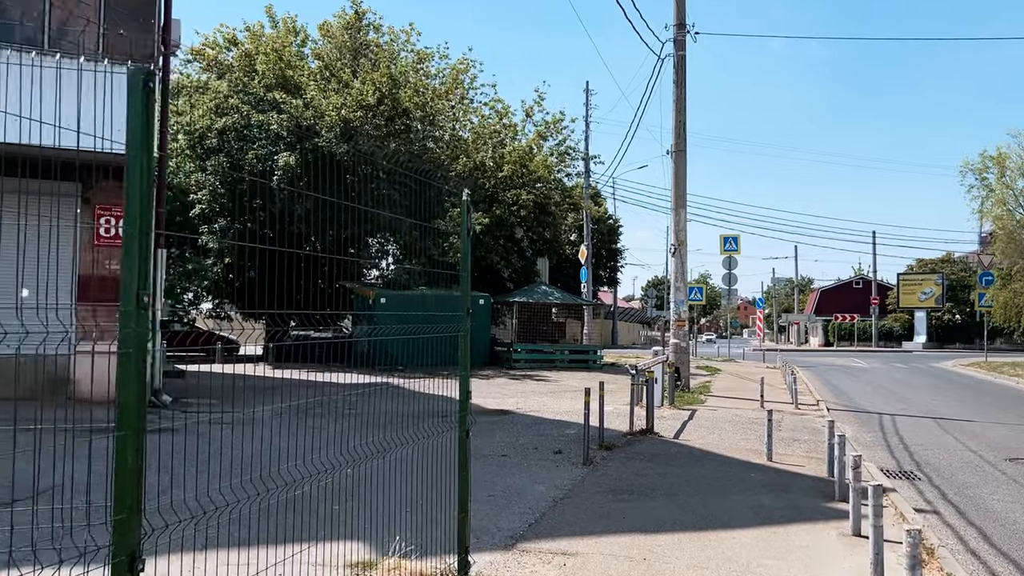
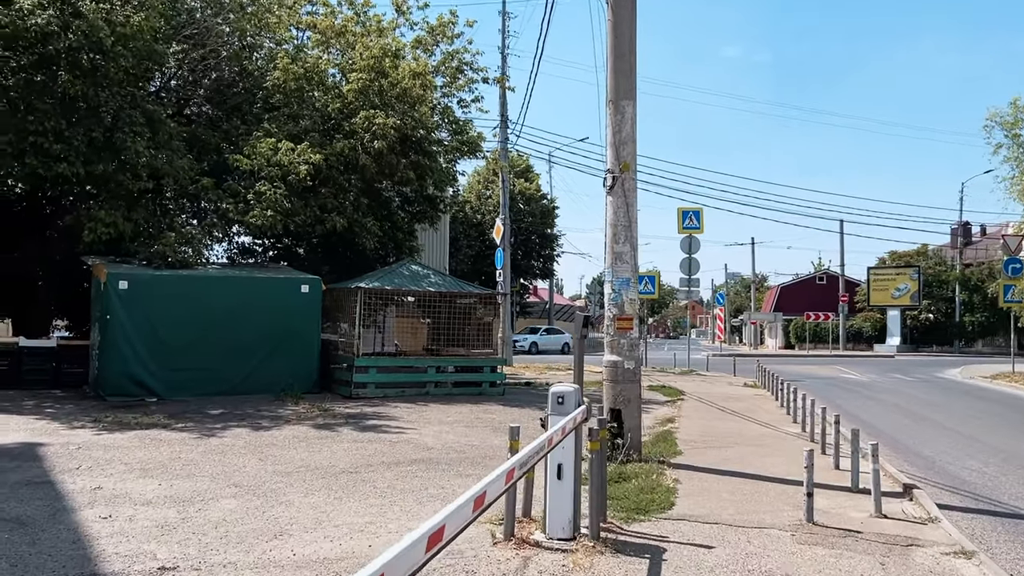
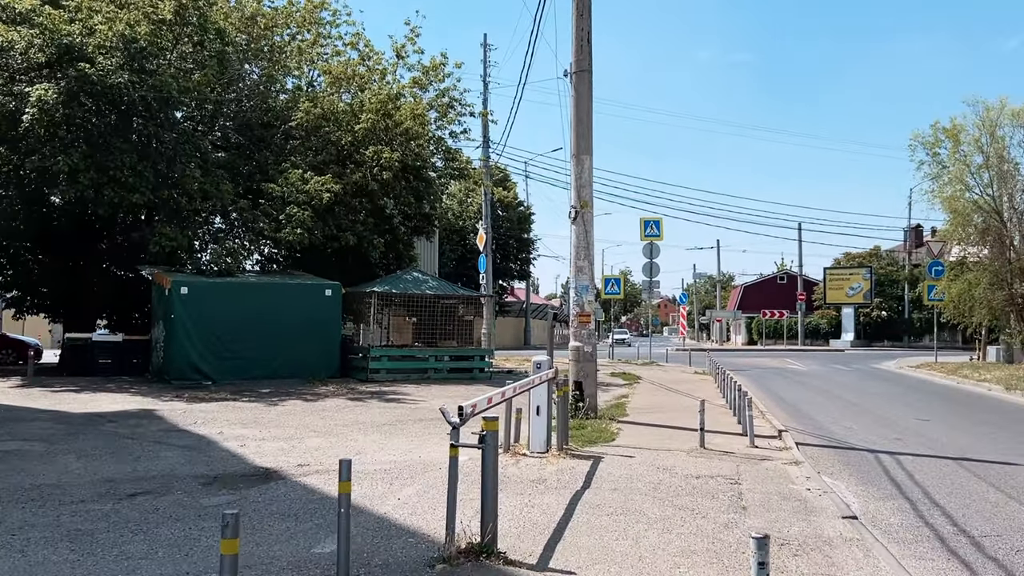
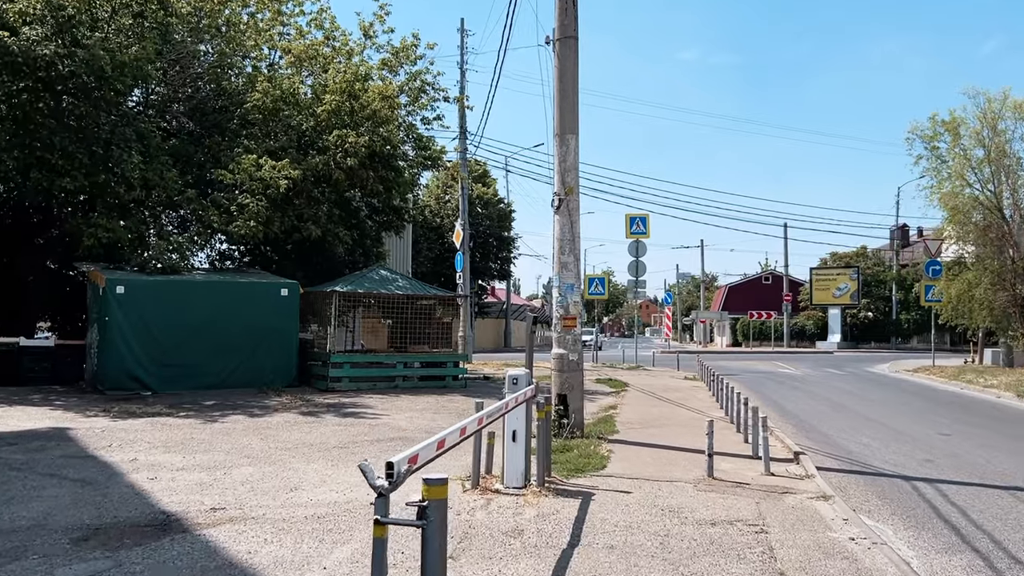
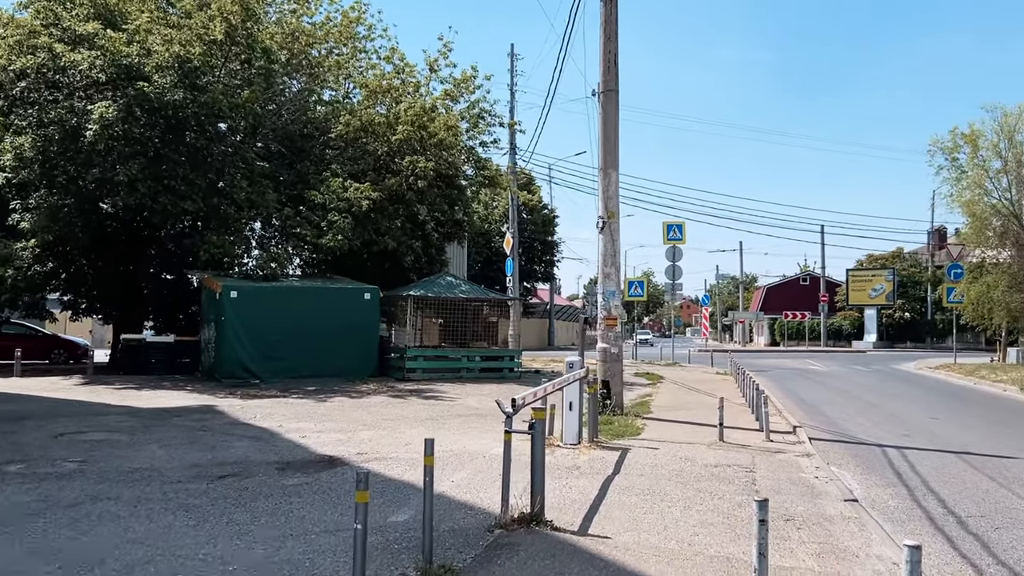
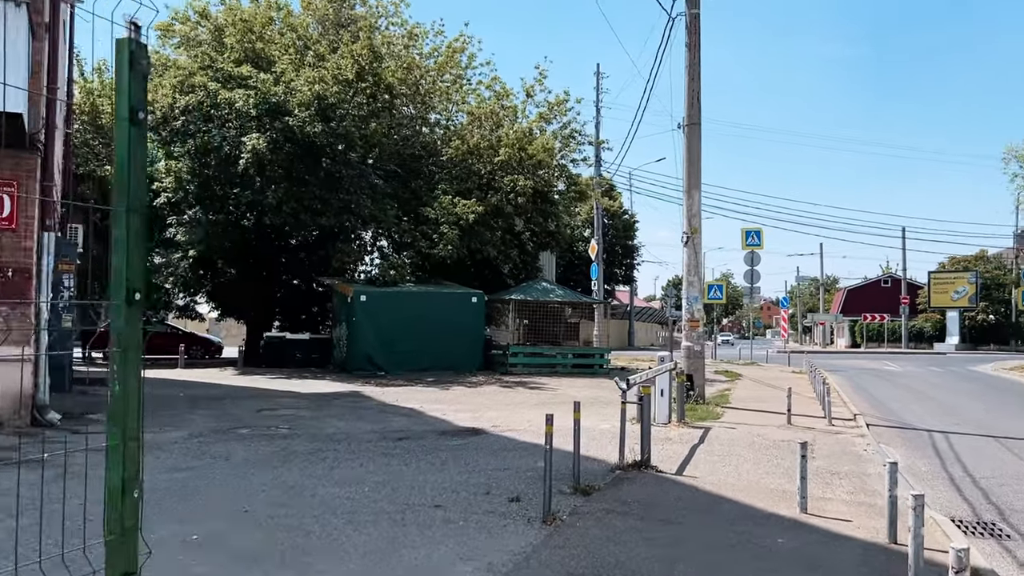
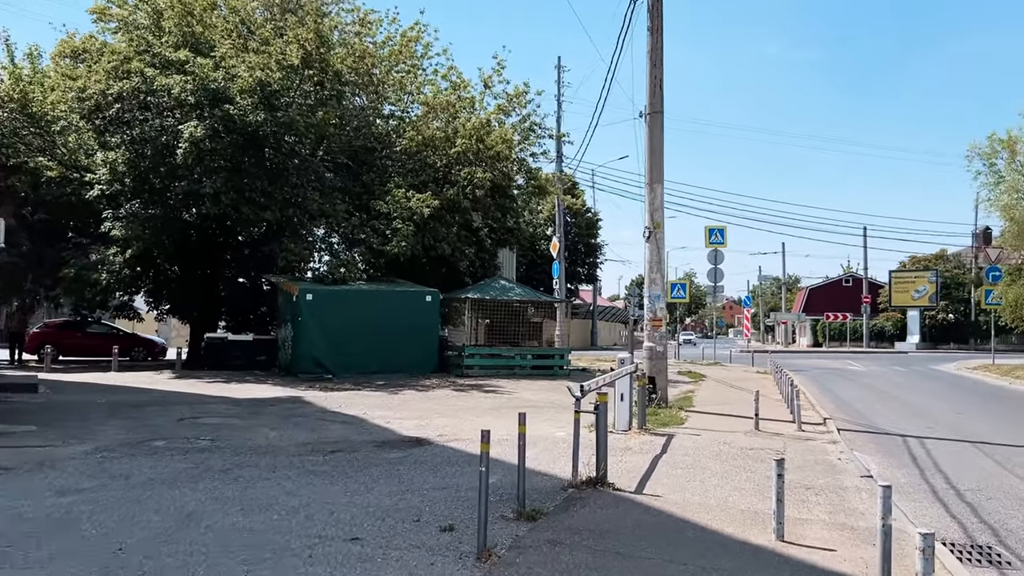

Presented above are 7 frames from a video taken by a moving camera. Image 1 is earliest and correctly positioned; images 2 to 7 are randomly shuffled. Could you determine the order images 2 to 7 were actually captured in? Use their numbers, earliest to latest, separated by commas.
6, 7, 5, 3, 4, 2
